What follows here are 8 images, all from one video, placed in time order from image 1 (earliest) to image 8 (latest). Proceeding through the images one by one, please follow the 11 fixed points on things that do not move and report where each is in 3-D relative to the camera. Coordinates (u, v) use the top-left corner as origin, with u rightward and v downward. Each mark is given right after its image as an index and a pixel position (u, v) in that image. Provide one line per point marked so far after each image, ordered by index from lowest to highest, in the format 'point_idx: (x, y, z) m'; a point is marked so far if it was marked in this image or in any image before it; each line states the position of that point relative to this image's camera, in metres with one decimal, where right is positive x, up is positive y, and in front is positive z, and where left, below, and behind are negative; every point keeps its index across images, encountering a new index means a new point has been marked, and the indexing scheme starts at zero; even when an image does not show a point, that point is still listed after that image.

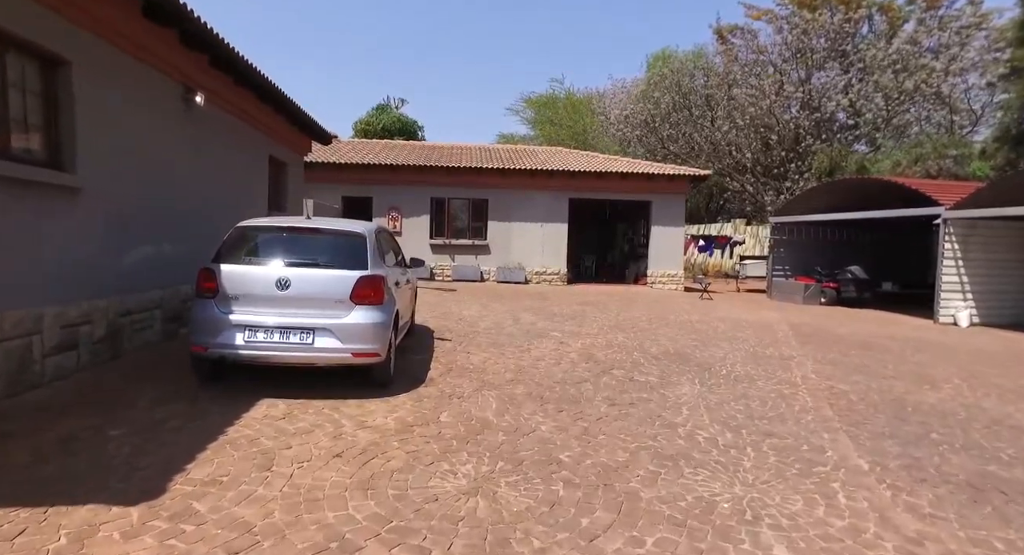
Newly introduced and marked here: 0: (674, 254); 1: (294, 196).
0: (+5.1, +0.7, +18.4) m
1: (-4.7, +1.7, +12.6) m
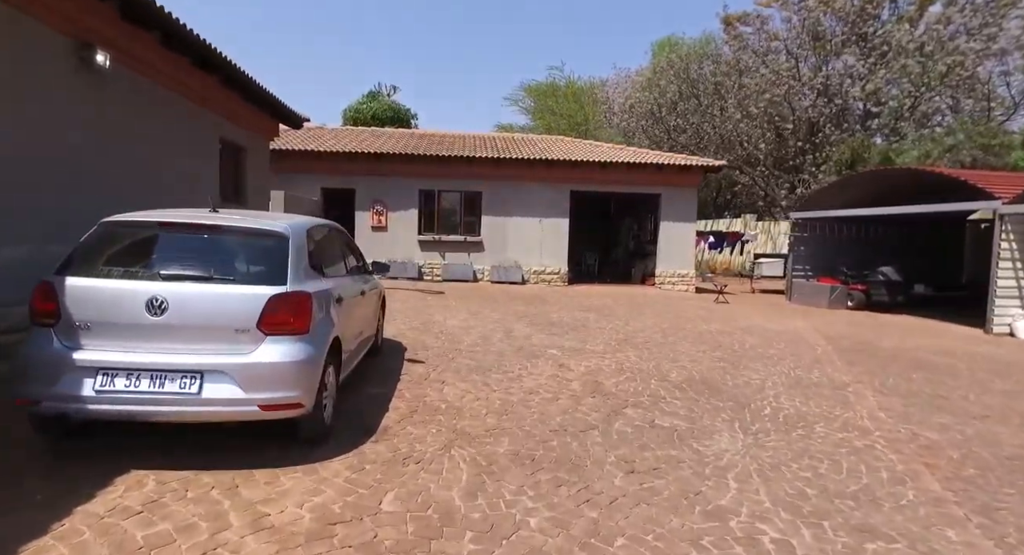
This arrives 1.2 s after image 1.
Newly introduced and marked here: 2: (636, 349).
0: (+5.0, +0.7, +16.9) m
1: (-4.9, +1.7, +11.1) m
2: (+1.6, -0.9, +7.7) m
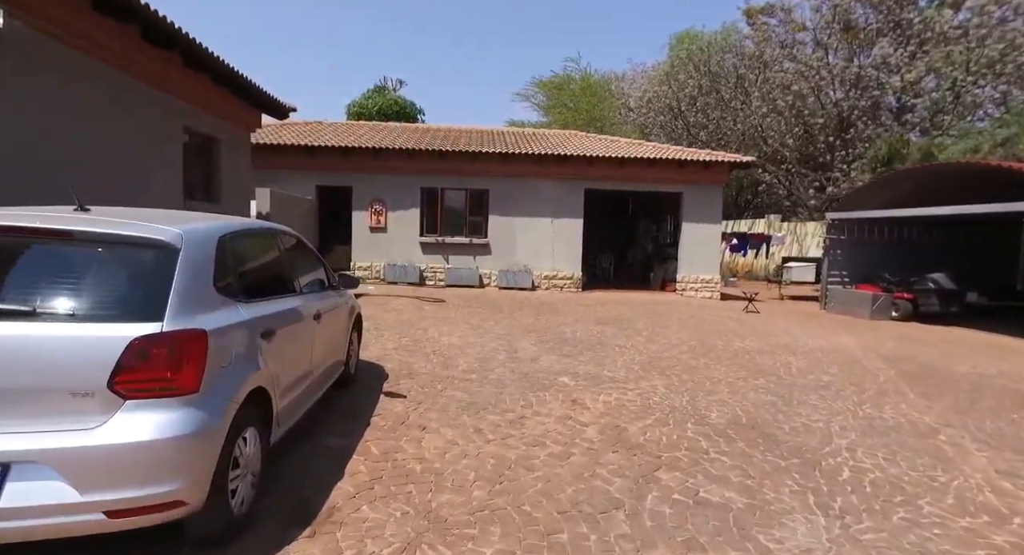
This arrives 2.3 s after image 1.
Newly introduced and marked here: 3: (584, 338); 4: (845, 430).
0: (+5.3, +0.6, +15.6) m
1: (-4.7, +1.6, +10.0) m
2: (+1.7, -1.1, +6.4) m
3: (+1.0, -0.9, +8.5) m
4: (+2.7, -1.2, +4.8) m
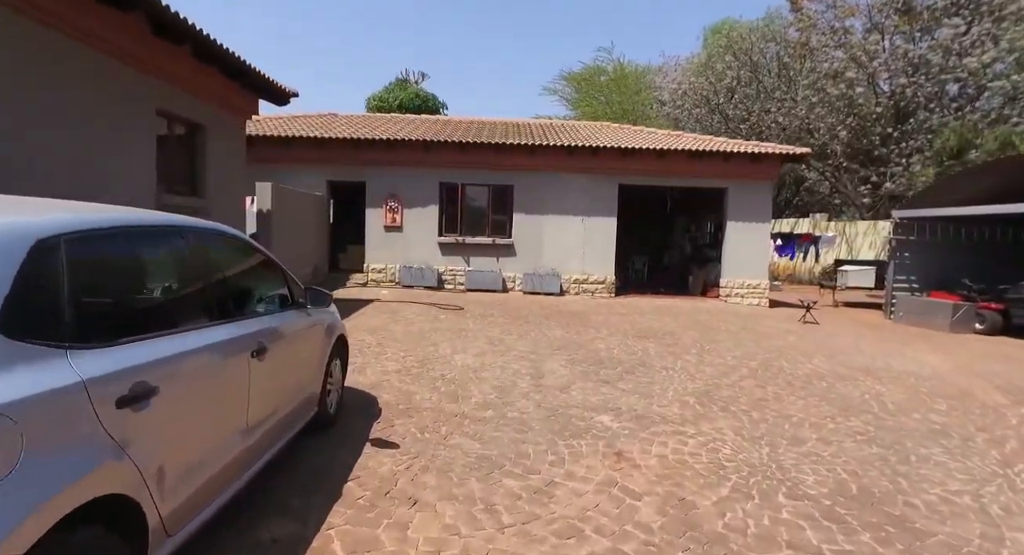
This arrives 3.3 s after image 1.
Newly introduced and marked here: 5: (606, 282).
0: (+5.9, +0.5, +14.1) m
1: (-4.3, +1.5, +8.9) m
2: (+1.9, -1.2, +5.1) m
3: (+1.3, -1.0, +7.1) m
4: (+2.9, -1.4, +3.4) m
5: (+2.3, -0.1, +14.3) m
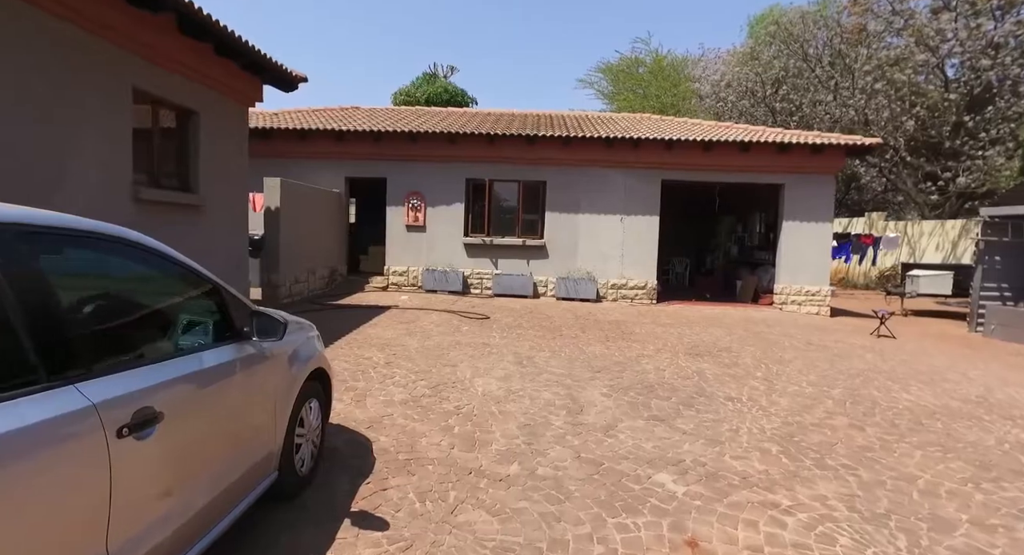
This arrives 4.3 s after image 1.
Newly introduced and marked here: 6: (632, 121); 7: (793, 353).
0: (+6.6, +0.4, +12.6) m
1: (-3.9, +1.5, +8.0) m
2: (+2.1, -1.3, +3.8) m
3: (+1.7, -1.1, +5.9) m
4: (+3.0, -1.5, +2.1) m
5: (+3.0, -0.2, +13.0) m
6: (+3.0, +4.0, +14.9) m
7: (+3.8, -1.0, +7.9) m
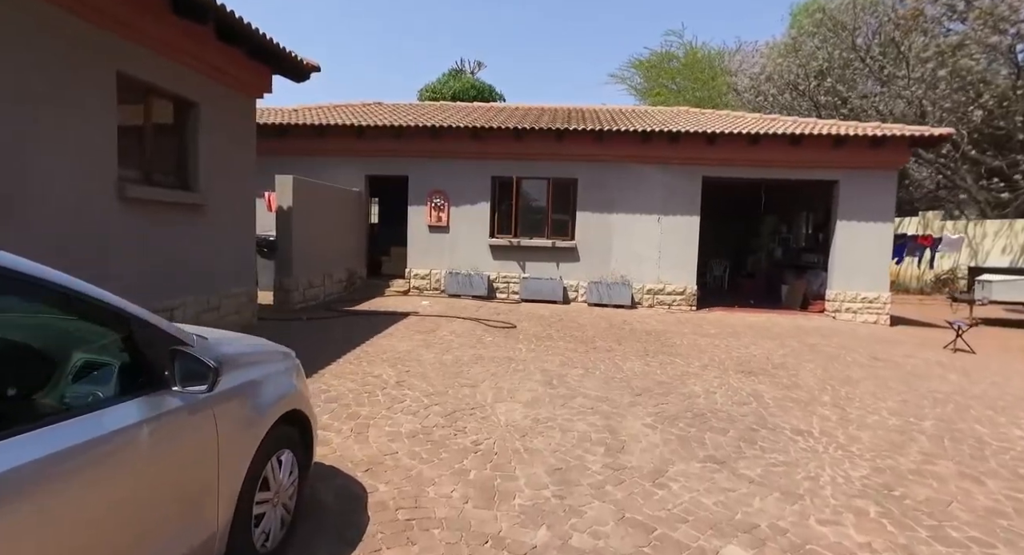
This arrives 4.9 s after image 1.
0: (+7.2, +0.2, +11.5) m
1: (-3.5, +1.4, +7.4) m
2: (+2.2, -1.4, +2.9) m
3: (+1.9, -1.2, +5.0) m
4: (+3.0, -1.6, +1.2) m
5: (+3.6, -0.3, +12.1) m
6: (+3.7, +3.9, +13.9) m
7: (+4.1, -1.1, +6.9) m
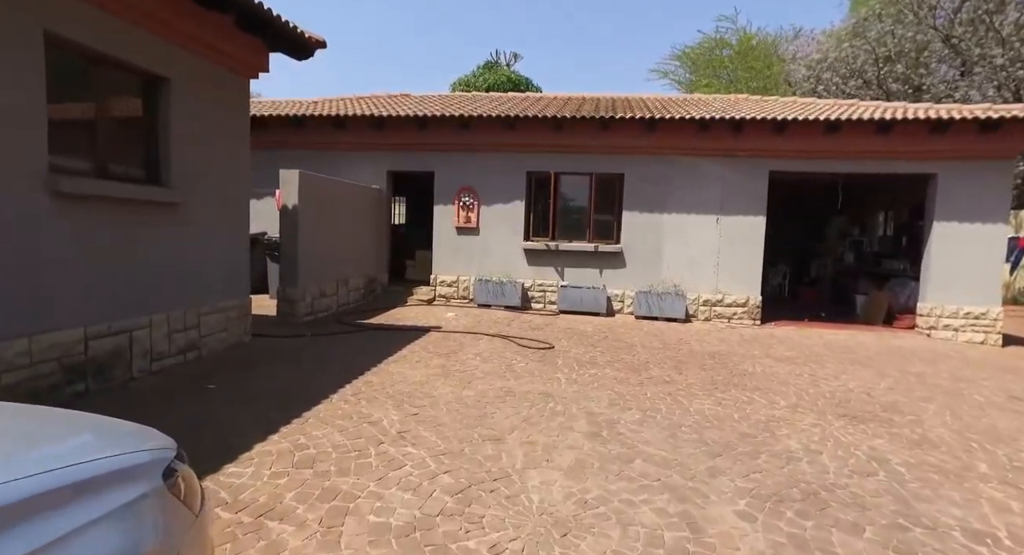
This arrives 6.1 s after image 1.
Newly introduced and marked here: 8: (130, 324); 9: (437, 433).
0: (+7.8, +0.1, +9.7) m
1: (-3.1, +1.3, +6.3) m
2: (+2.3, -1.5, +1.4) m
3: (+2.1, -1.3, +3.6) m
4: (+3.0, -1.7, -0.4) m
5: (+4.2, -0.5, +10.5) m
6: (+4.5, +3.7, +12.3) m
7: (+4.5, -1.3, +5.3) m
8: (-3.4, -0.4, +5.1) m
9: (-0.6, -1.1, +4.4) m
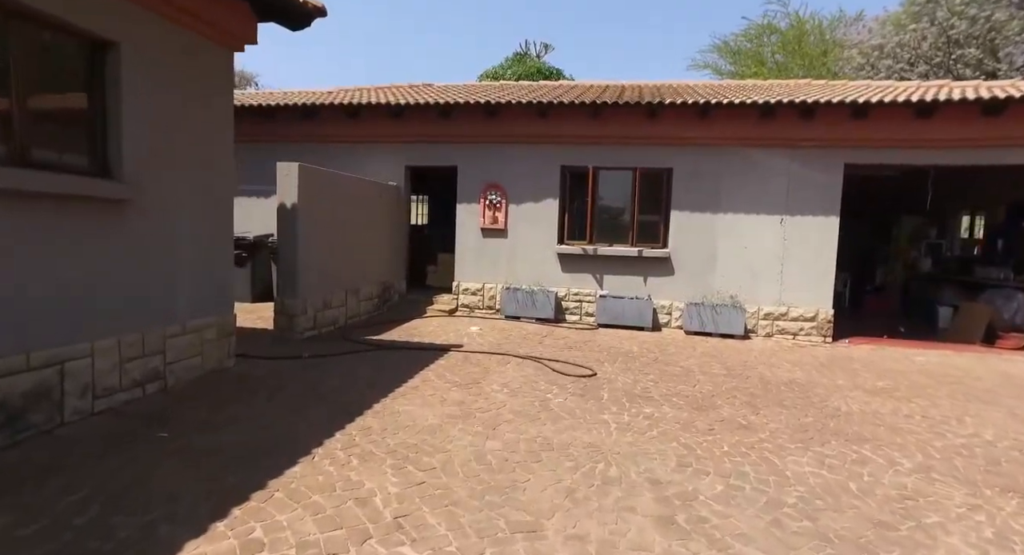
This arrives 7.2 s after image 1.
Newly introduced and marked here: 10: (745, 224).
0: (+8.3, -0.1, +8.1) m
1: (-2.8, +1.1, +5.1) m
2: (+2.4, -1.7, +0.1) m
3: (+2.3, -1.5, +2.2) m
4: (+3.0, -1.9, -1.8) m
5: (+4.7, -0.6, +9.0) m
6: (+5.1, +3.5, +10.8) m
7: (+4.7, -1.4, +3.8) m
8: (-3.1, -0.5, +4.0) m
9: (-0.3, -1.3, +3.1) m
10: (+3.7, +0.8, +9.1) m
